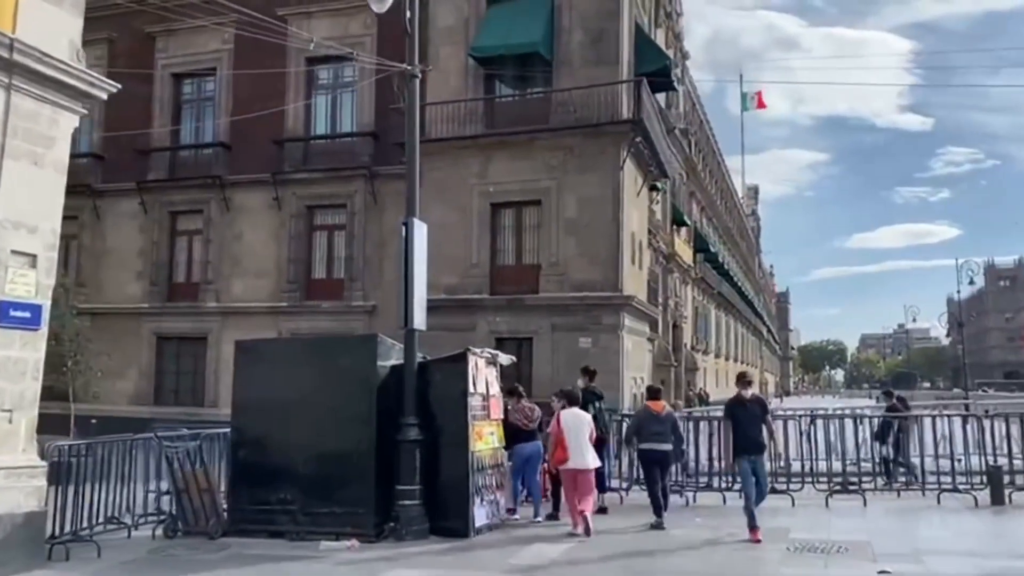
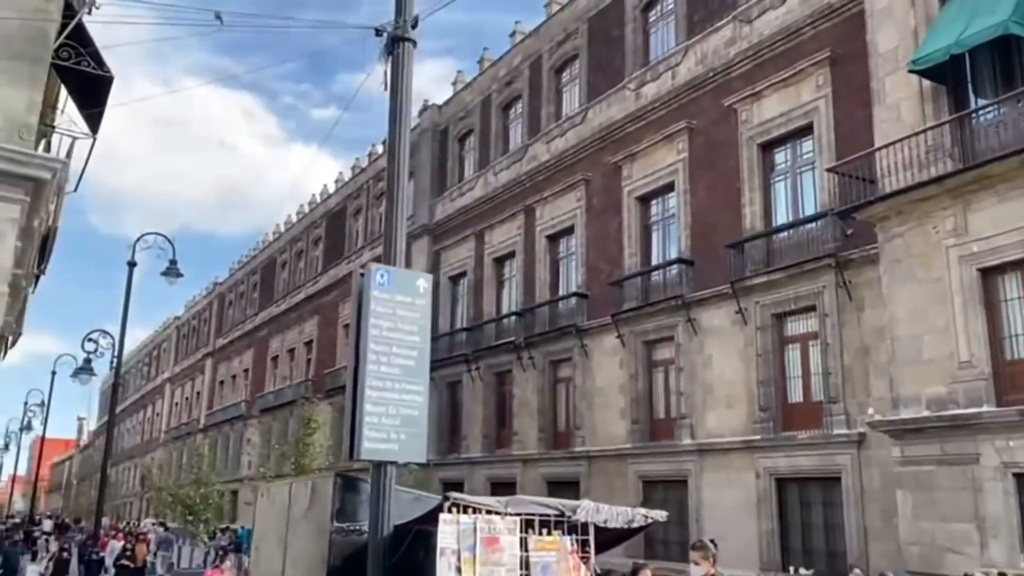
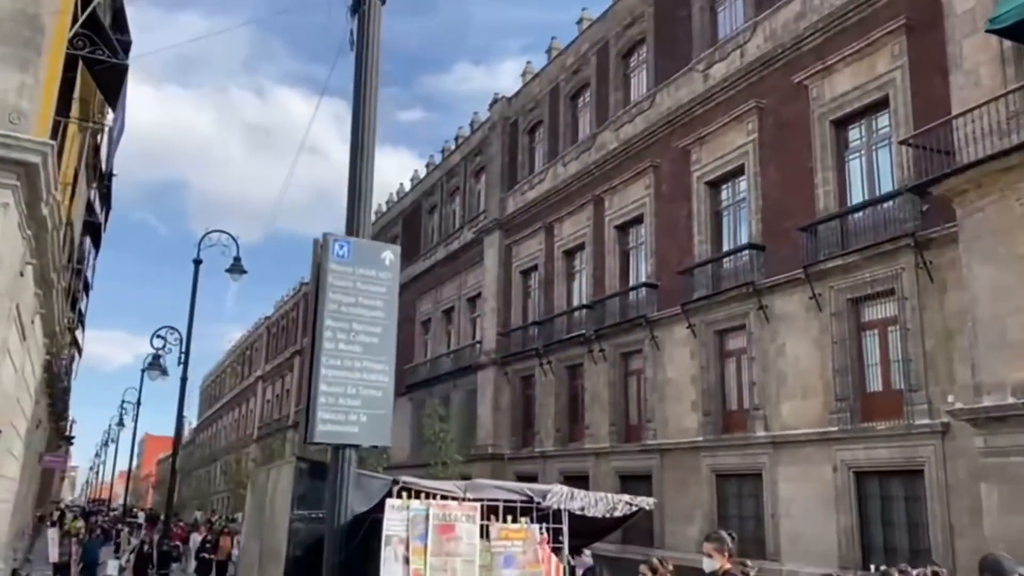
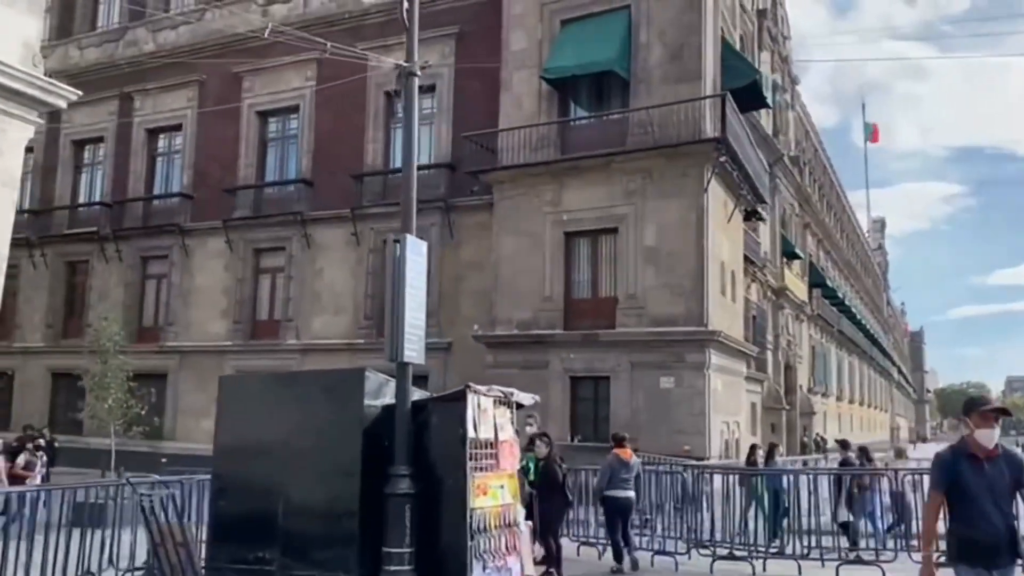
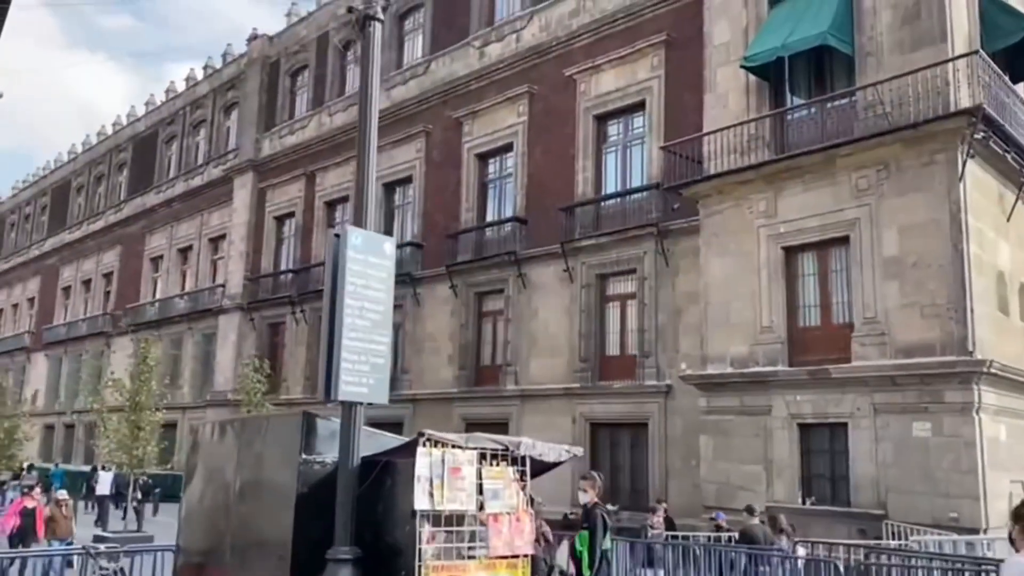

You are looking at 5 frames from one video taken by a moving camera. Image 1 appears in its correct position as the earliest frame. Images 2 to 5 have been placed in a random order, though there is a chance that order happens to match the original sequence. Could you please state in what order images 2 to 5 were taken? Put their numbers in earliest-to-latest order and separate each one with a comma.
4, 5, 2, 3
